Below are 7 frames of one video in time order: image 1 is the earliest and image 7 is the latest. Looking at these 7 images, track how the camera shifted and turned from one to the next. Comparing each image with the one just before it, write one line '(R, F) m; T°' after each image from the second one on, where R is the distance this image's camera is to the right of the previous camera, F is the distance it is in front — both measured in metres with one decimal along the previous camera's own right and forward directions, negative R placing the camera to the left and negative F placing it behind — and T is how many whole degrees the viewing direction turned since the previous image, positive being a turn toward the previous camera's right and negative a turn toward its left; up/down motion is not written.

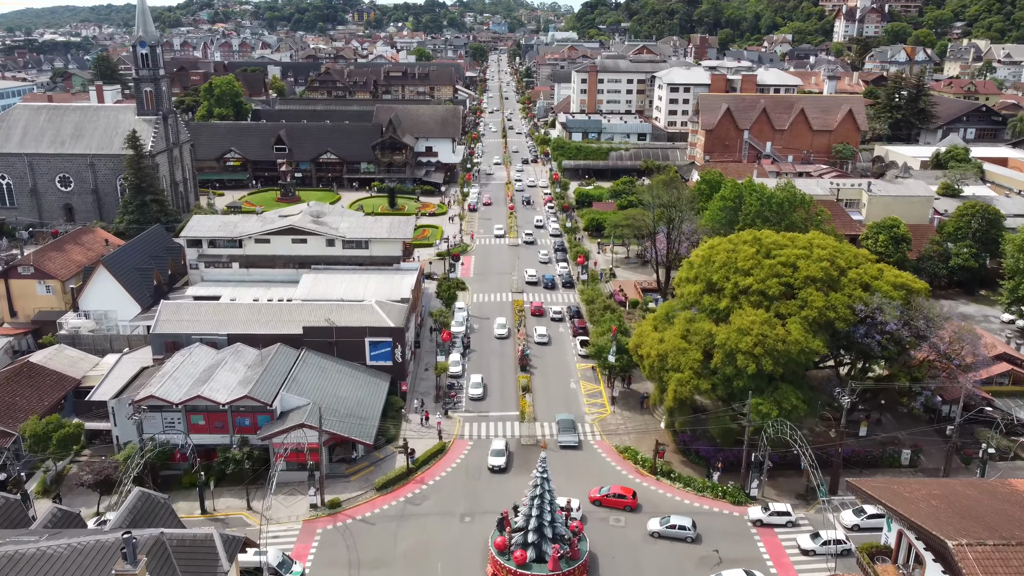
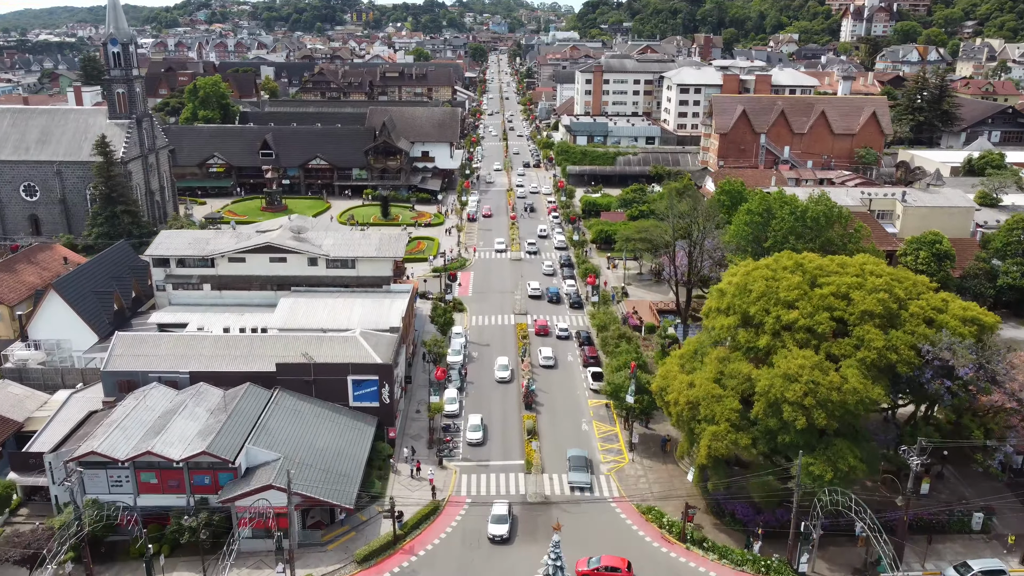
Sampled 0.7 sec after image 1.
(-0.2, +7.1) m; 0°
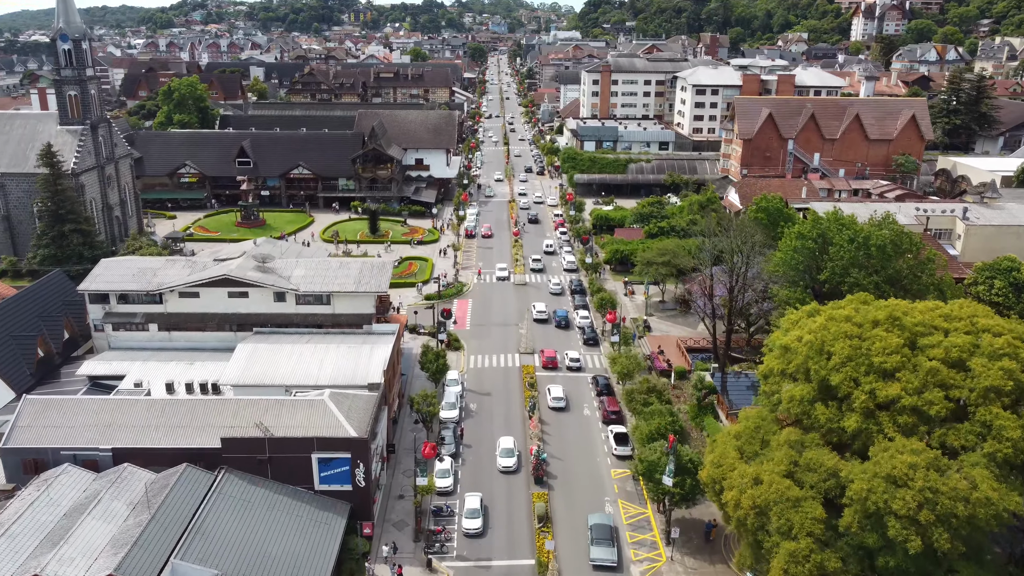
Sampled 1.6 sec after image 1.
(-0.3, +10.1) m; 0°
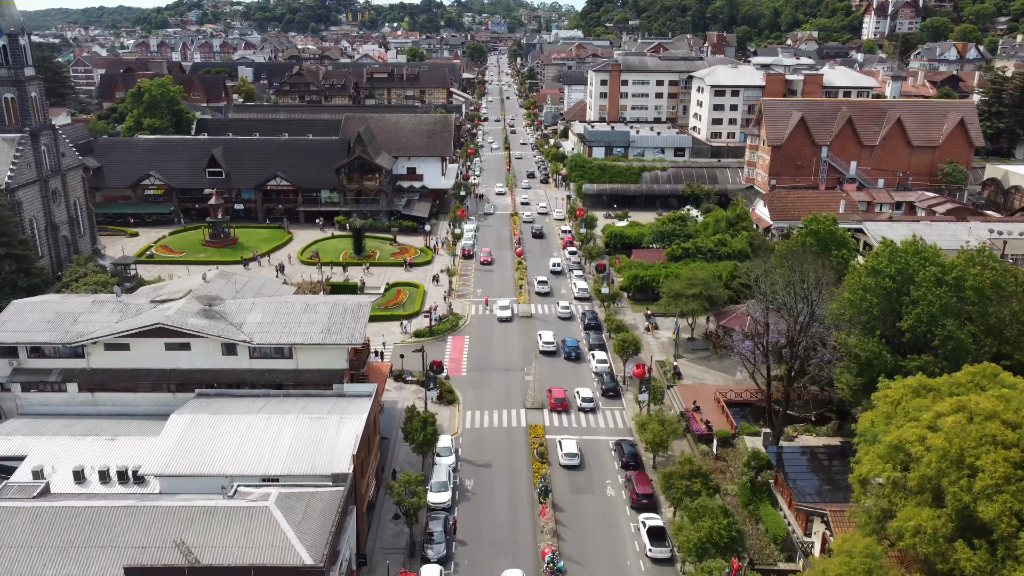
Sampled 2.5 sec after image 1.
(-0.3, +10.2) m; 0°
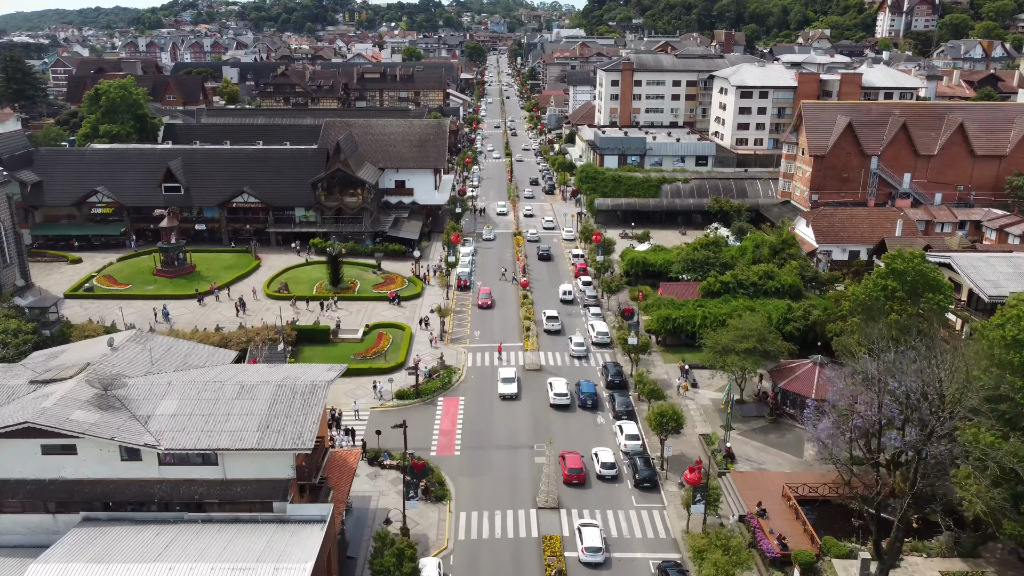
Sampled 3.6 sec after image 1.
(-0.3, +11.7) m; 0°
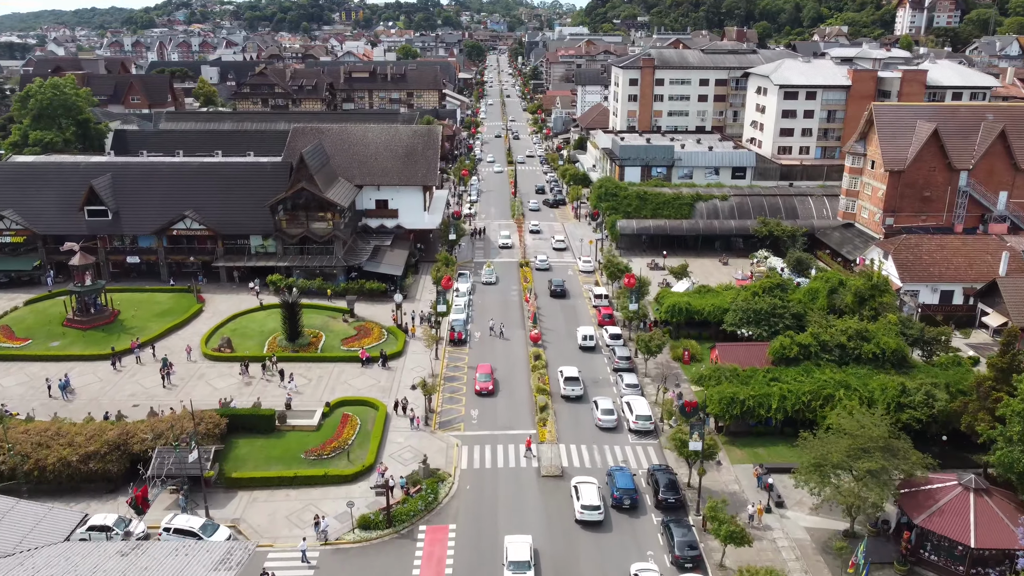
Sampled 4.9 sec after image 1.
(-0.5, +14.7) m; 0°
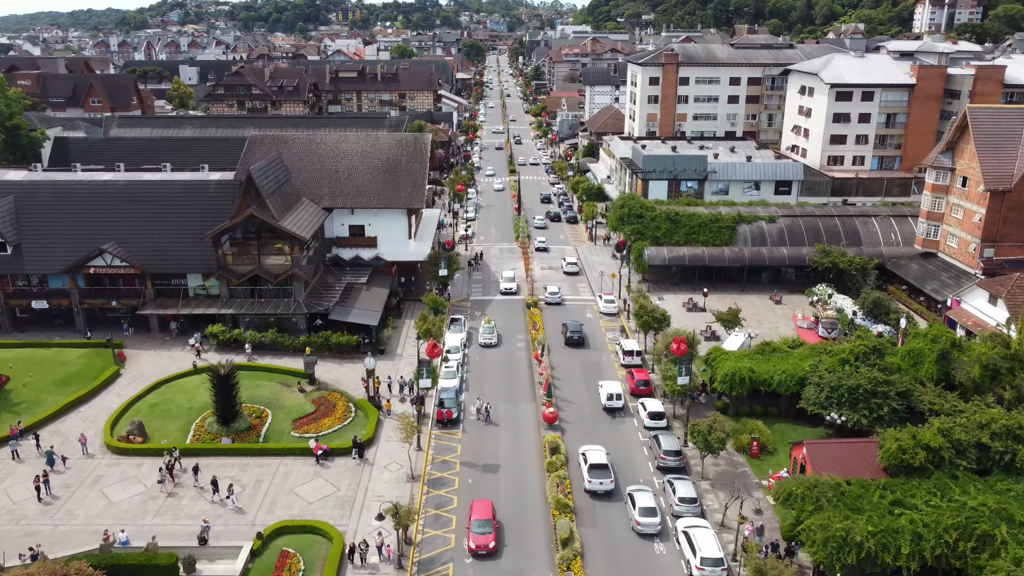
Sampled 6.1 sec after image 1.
(-0.3, +12.9) m; 0°
